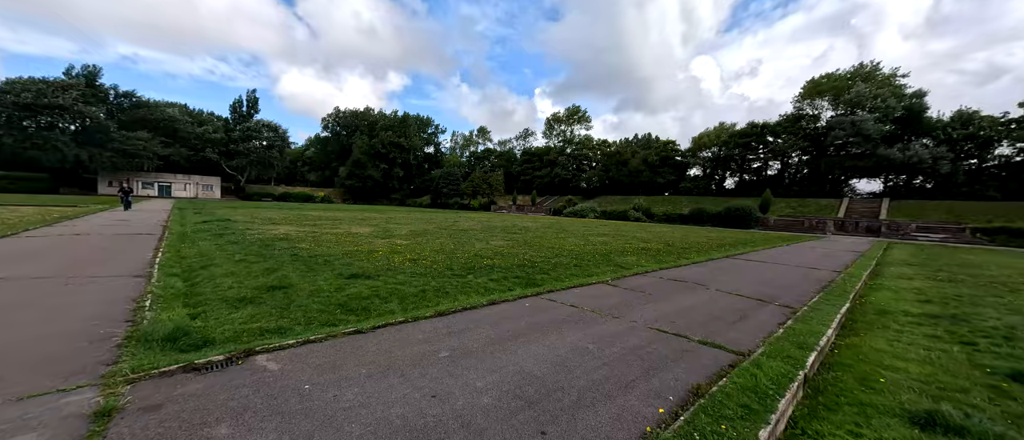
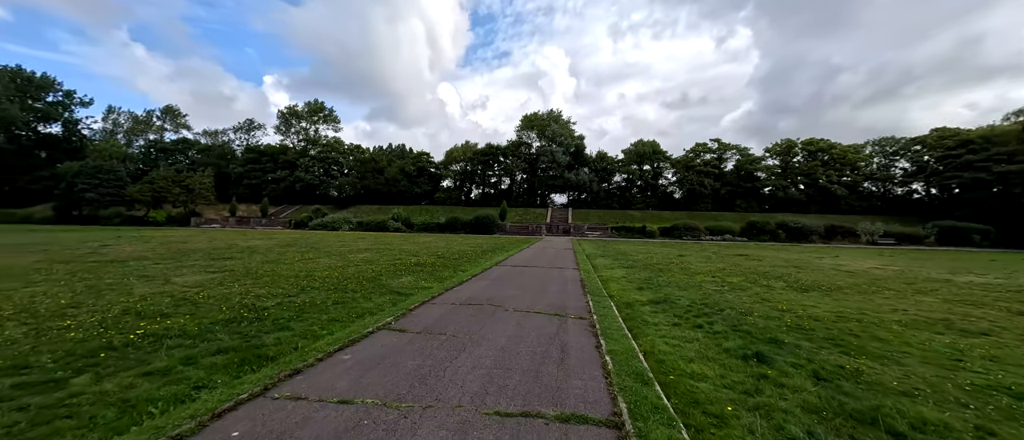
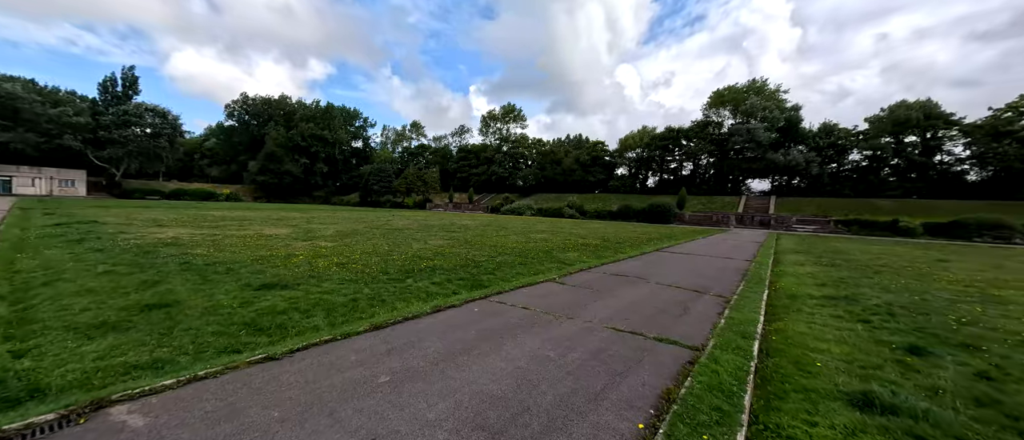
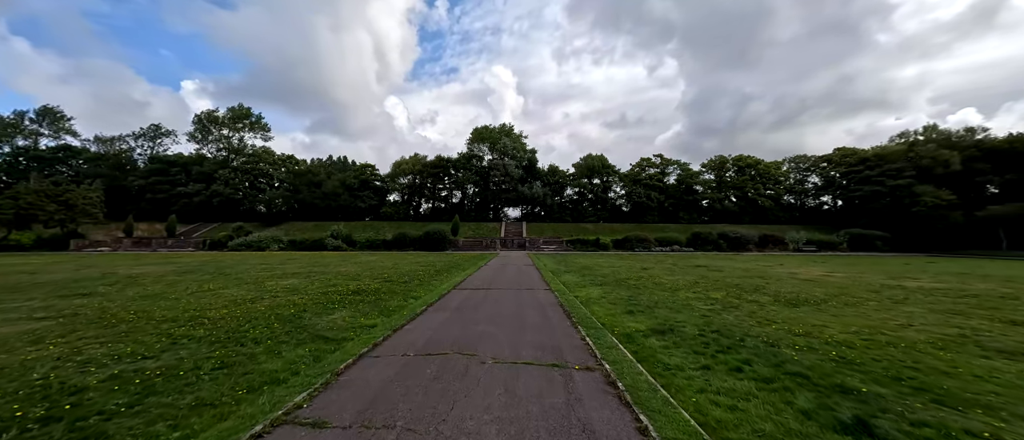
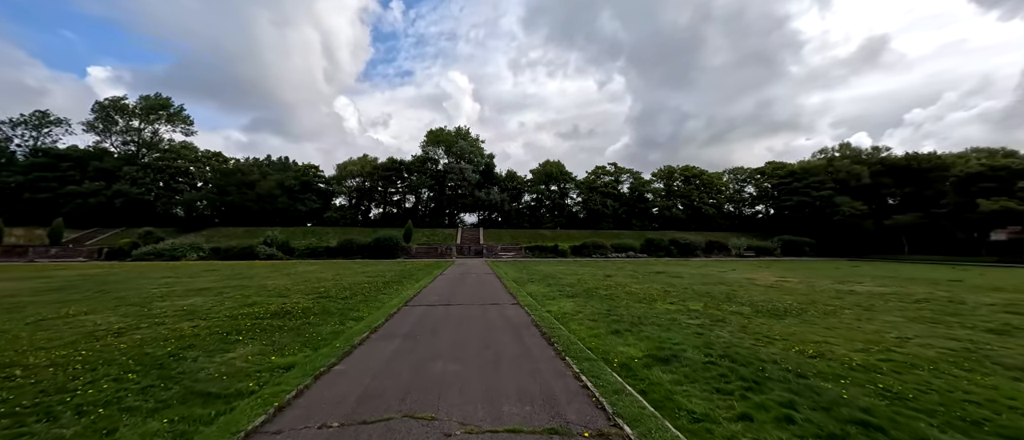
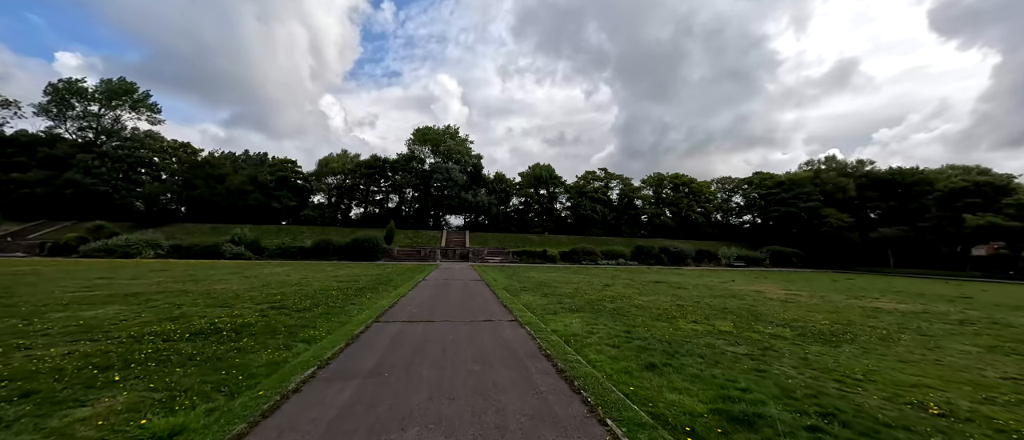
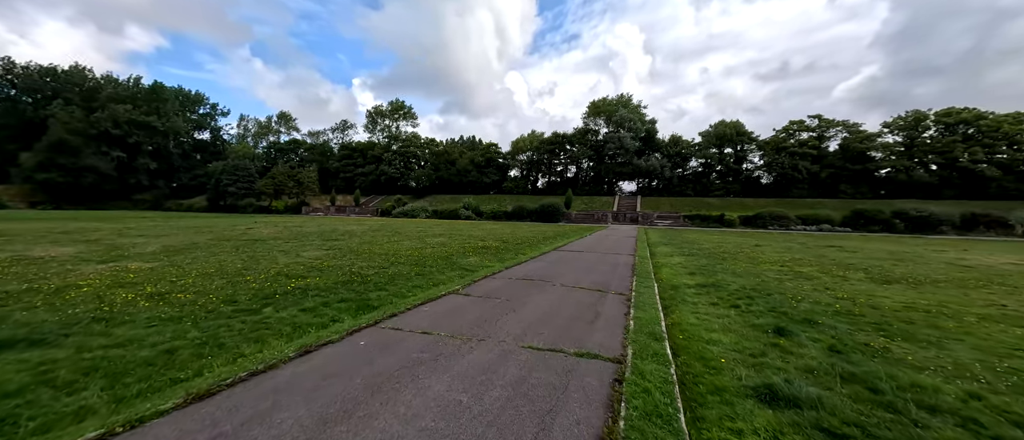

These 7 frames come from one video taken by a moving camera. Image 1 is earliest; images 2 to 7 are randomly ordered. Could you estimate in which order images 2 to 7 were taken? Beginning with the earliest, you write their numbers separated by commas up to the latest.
3, 7, 2, 4, 5, 6
